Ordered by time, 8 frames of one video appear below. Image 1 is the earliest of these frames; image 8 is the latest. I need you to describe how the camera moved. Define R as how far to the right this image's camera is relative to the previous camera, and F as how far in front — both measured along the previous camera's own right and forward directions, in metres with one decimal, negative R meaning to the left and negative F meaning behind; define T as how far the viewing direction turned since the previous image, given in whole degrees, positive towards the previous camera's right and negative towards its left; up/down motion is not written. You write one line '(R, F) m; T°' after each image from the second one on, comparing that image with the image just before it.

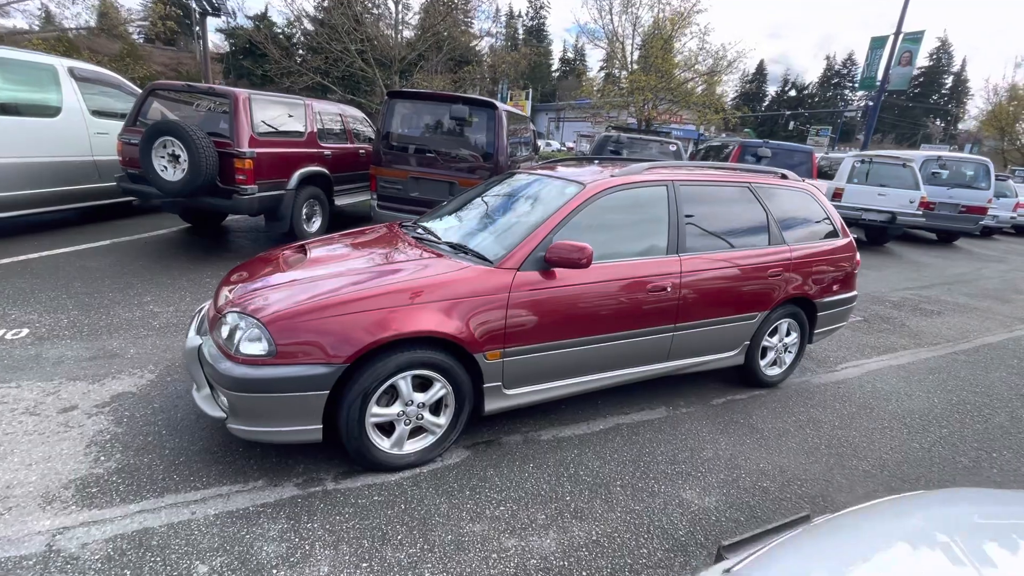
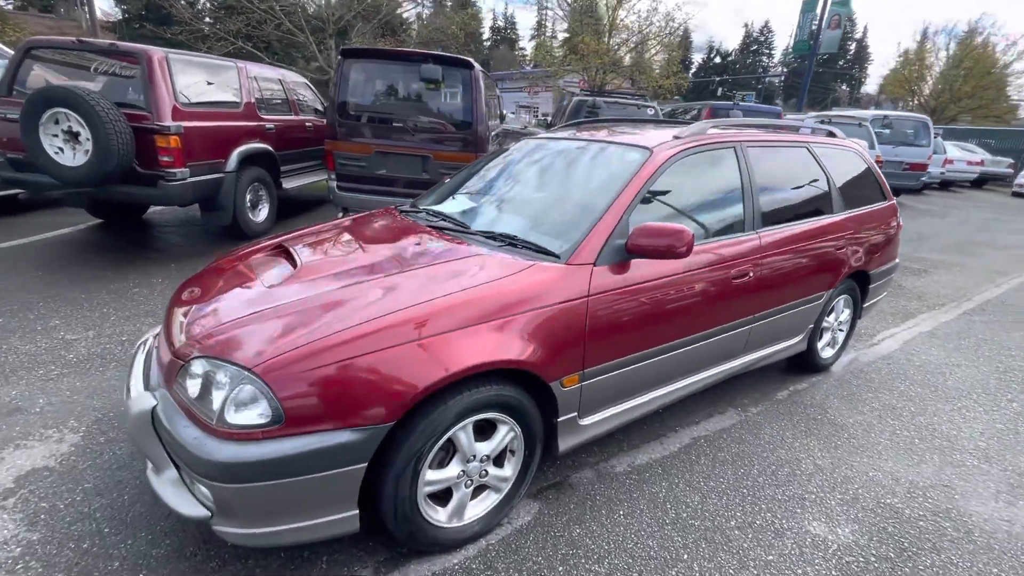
(-0.6, +0.8) m; +7°
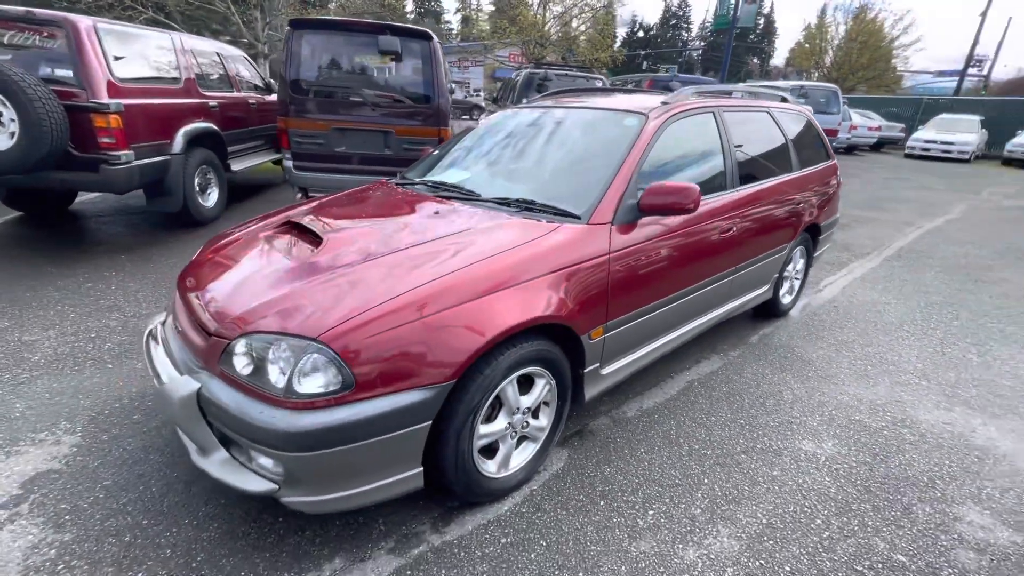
(-0.4, -0.1) m; +7°
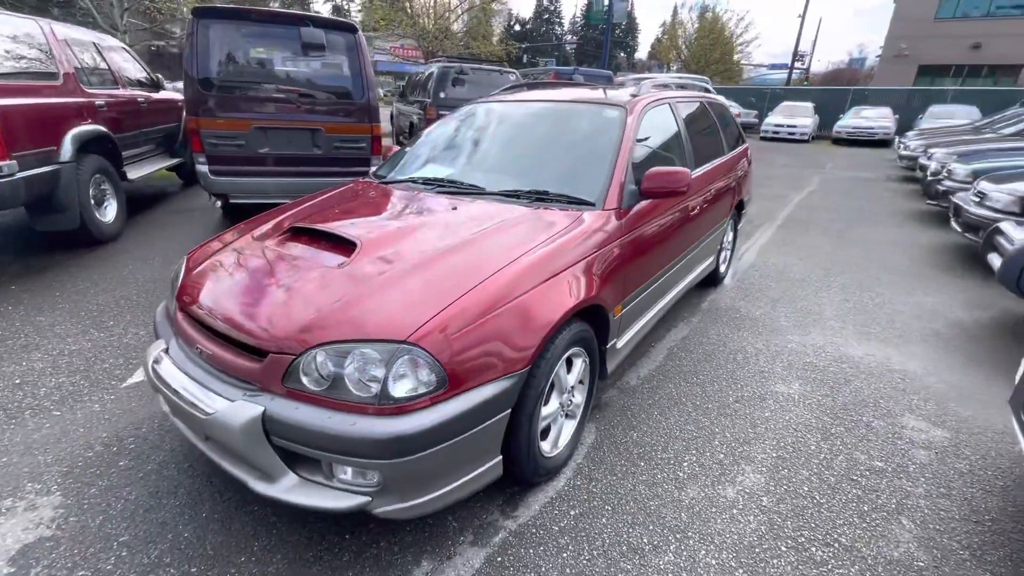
(-0.7, 0.0) m; +12°
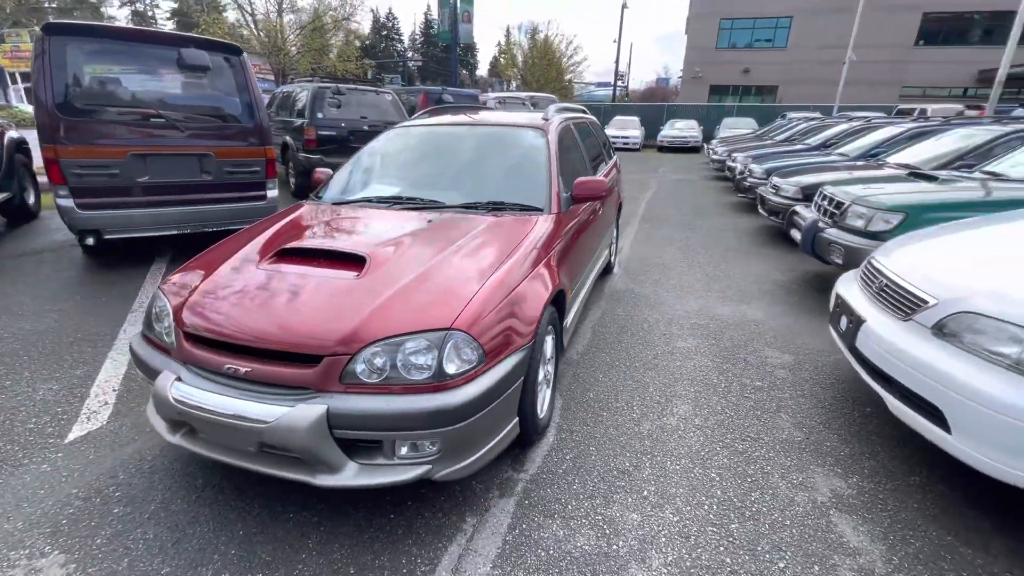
(-0.7, -0.4) m; +16°
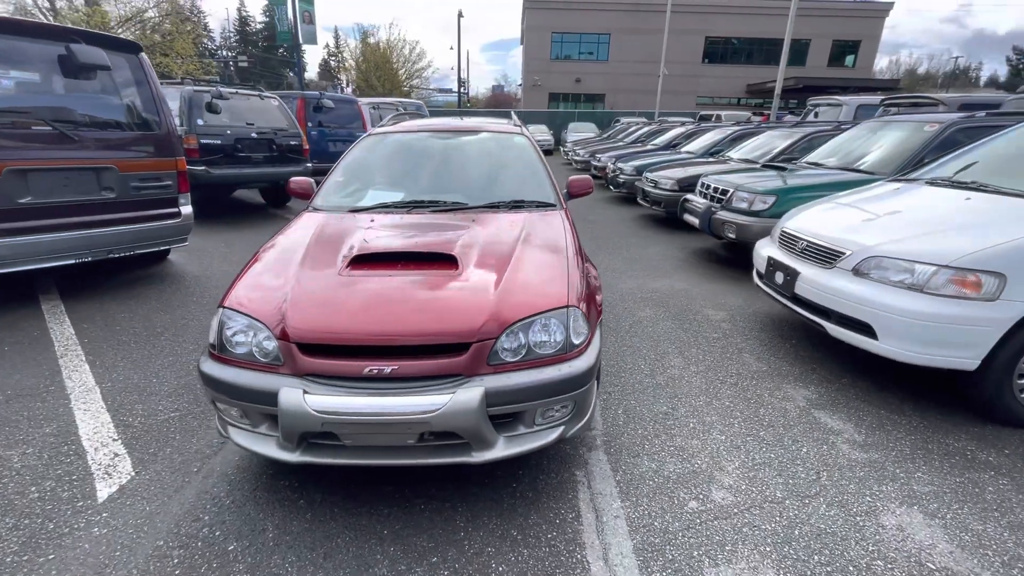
(-1.2, -0.1) m; +17°
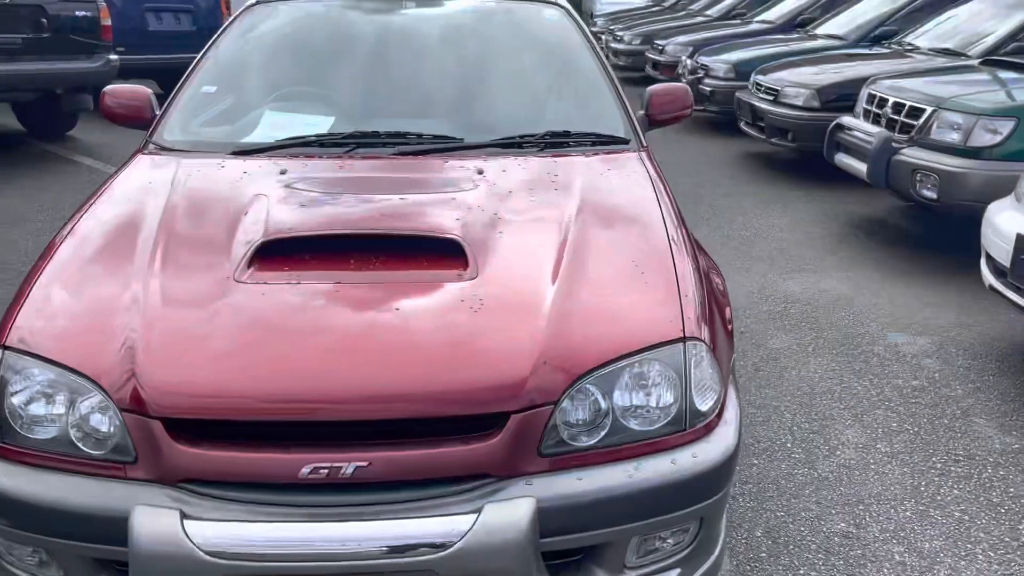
(+0.4, +1.2) m; -13°
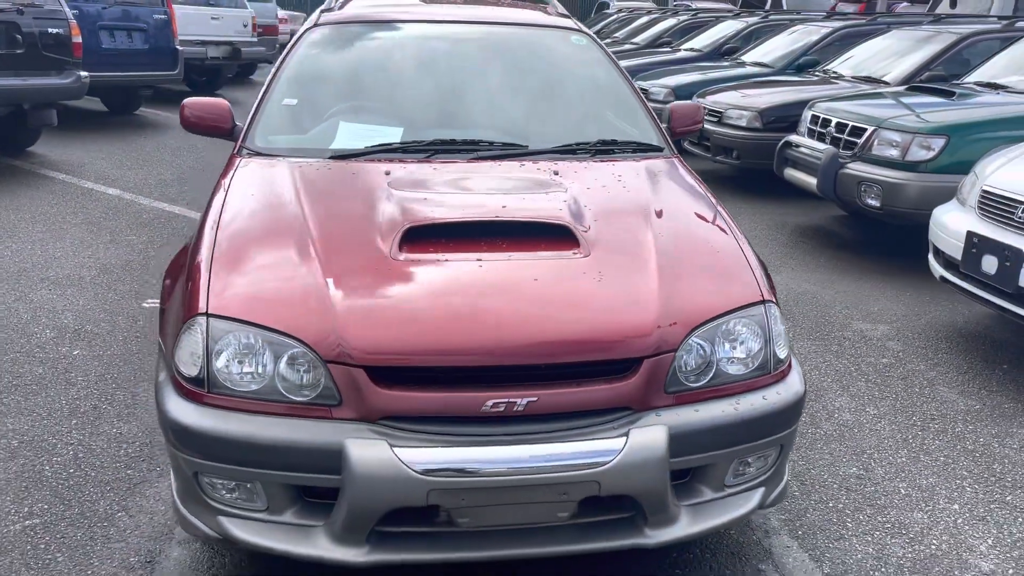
(-0.6, -0.3) m; +5°
